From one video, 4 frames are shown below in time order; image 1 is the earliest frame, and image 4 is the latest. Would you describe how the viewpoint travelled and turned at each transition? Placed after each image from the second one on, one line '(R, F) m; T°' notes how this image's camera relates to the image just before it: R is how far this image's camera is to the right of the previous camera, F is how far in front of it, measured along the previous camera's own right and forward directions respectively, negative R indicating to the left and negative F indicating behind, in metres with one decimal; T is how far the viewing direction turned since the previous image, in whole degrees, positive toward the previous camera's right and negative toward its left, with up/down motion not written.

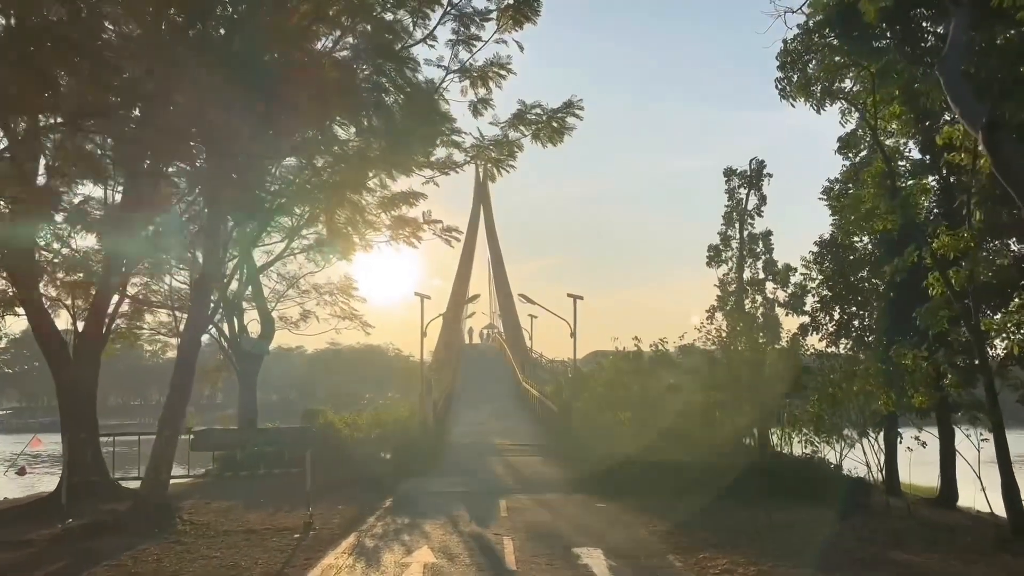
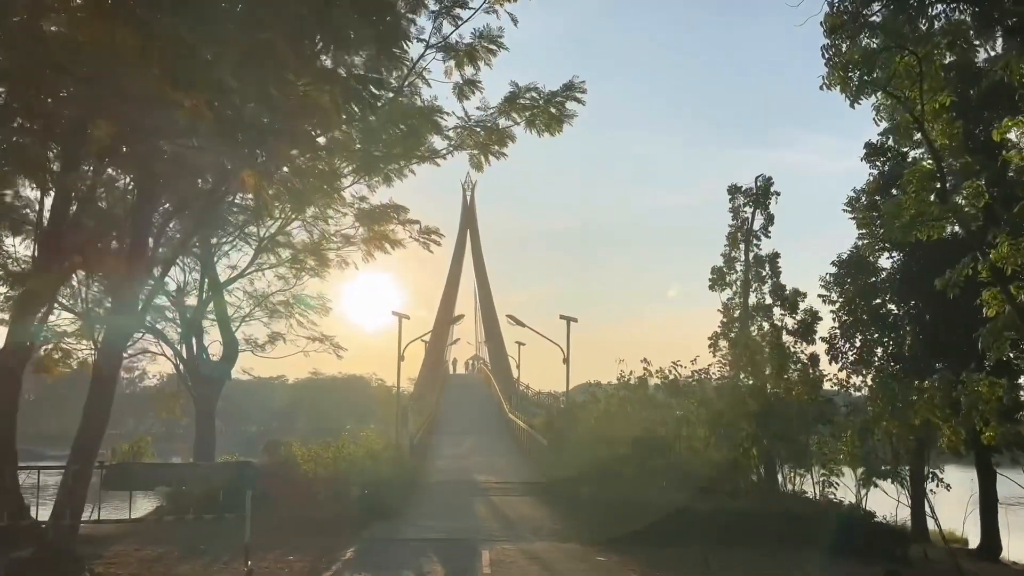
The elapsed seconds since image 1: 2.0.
(0.0, +1.9) m; +1°
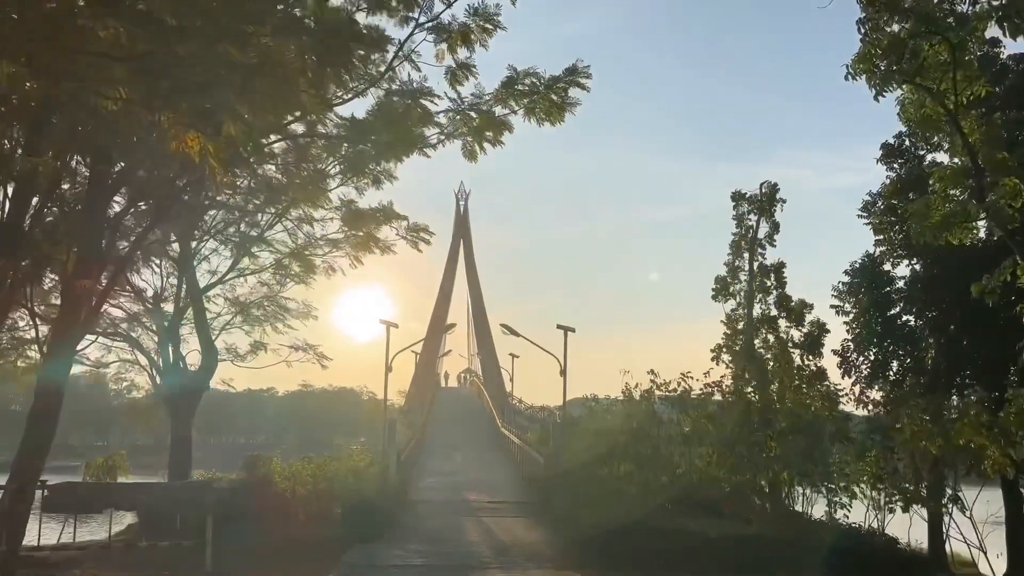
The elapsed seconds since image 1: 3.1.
(0.0, +1.0) m; 0°
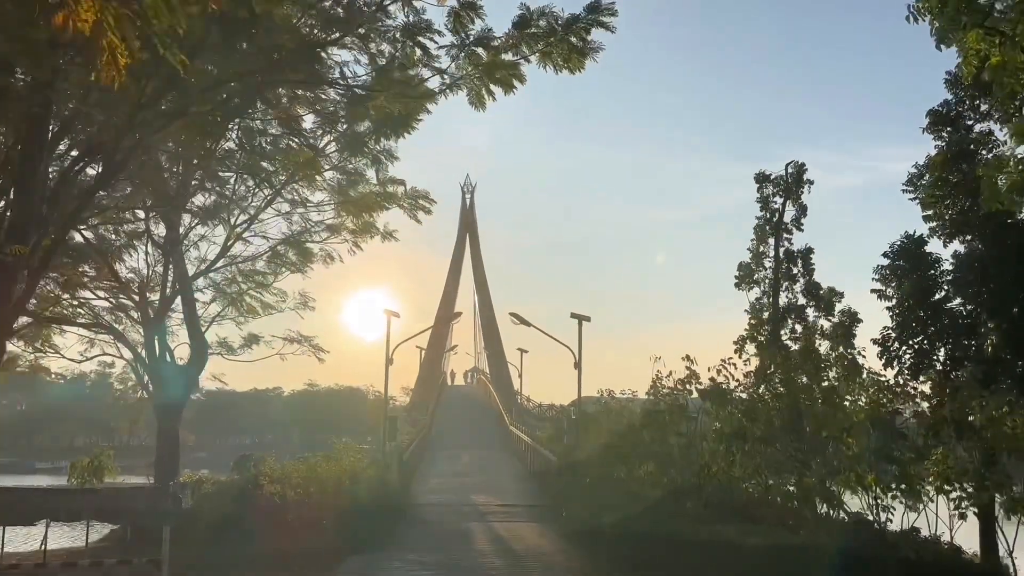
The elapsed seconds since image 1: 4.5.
(-0.1, +1.4) m; 0°
